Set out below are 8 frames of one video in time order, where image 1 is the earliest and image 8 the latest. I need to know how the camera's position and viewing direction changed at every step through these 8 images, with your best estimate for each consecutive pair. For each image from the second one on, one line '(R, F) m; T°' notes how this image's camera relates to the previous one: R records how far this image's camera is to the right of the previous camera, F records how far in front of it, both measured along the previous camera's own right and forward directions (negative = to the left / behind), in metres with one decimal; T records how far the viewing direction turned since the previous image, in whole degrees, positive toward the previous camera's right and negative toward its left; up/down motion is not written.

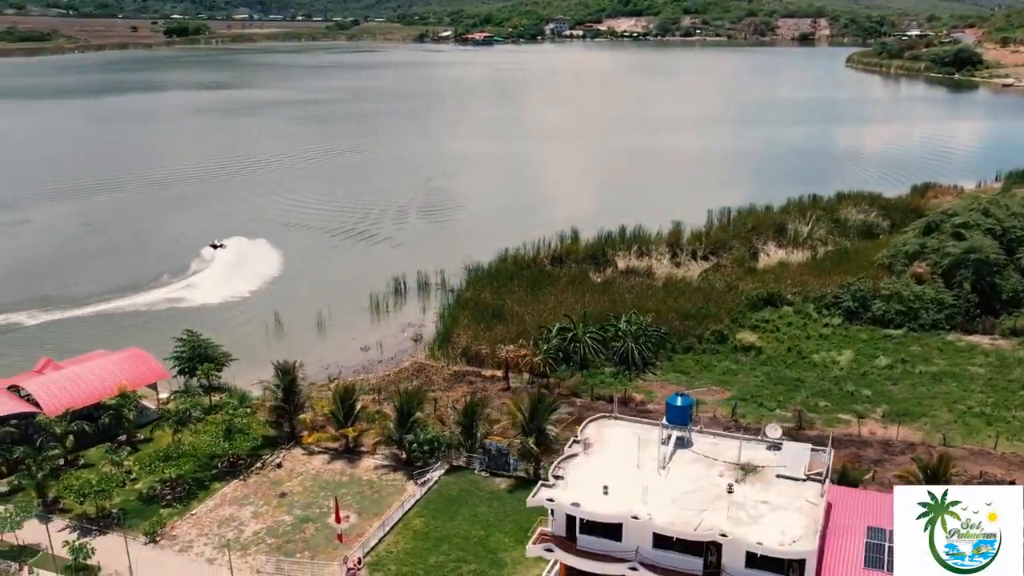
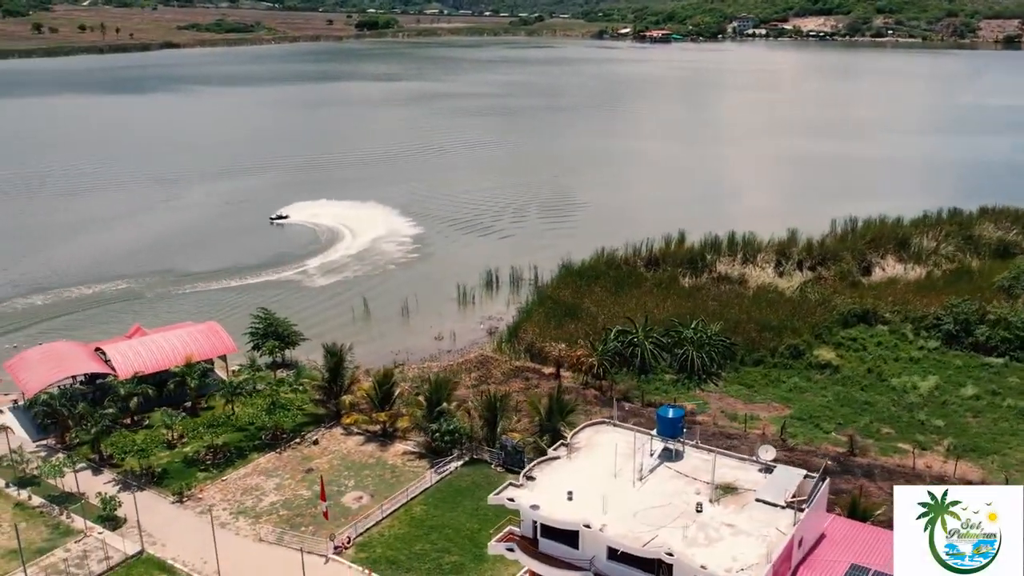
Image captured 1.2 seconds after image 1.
(+4.8, +0.5) m; -11°
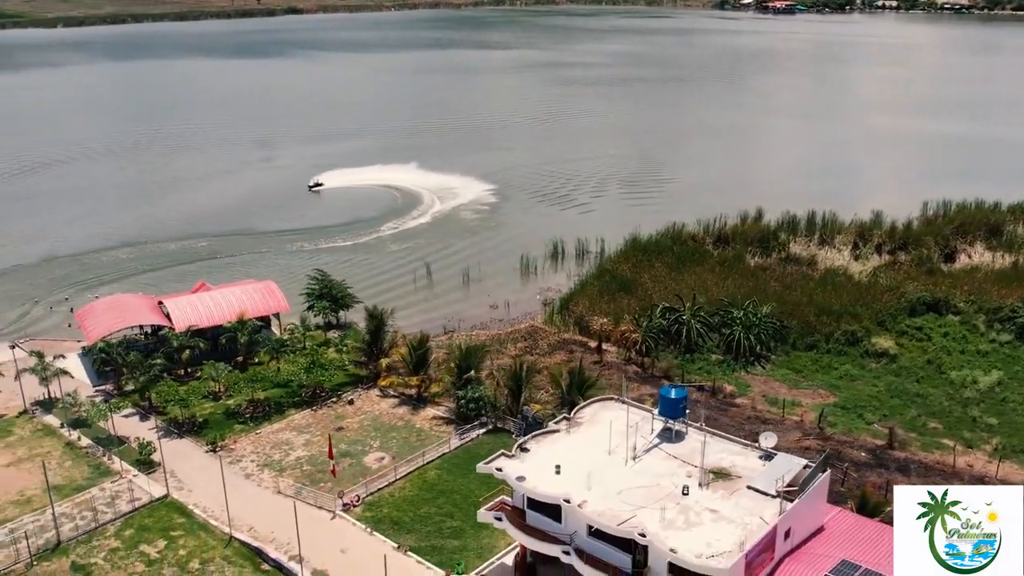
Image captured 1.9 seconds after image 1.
(+2.8, +0.2) m; -7°
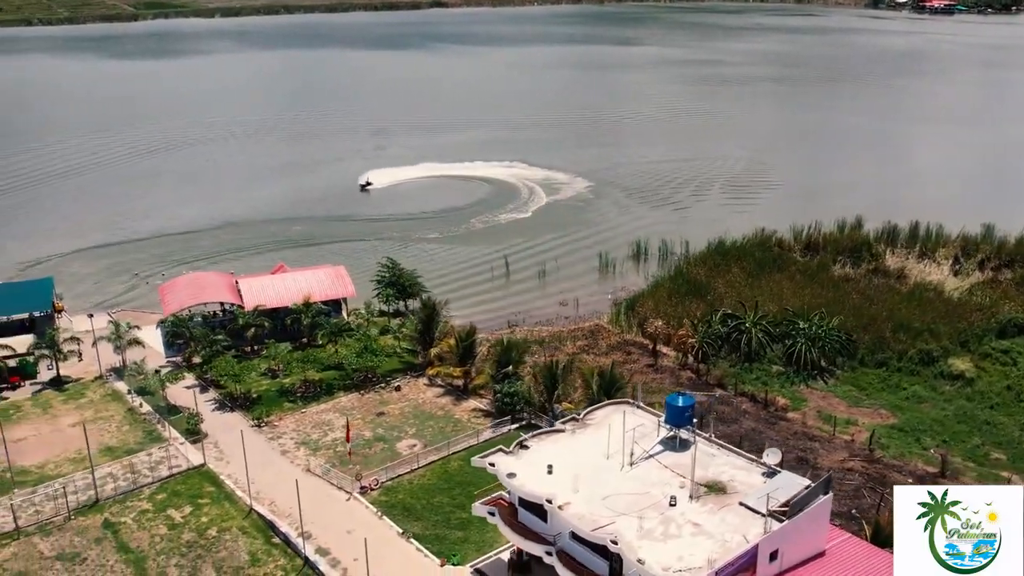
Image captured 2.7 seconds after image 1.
(+3.2, +0.3) m; -8°
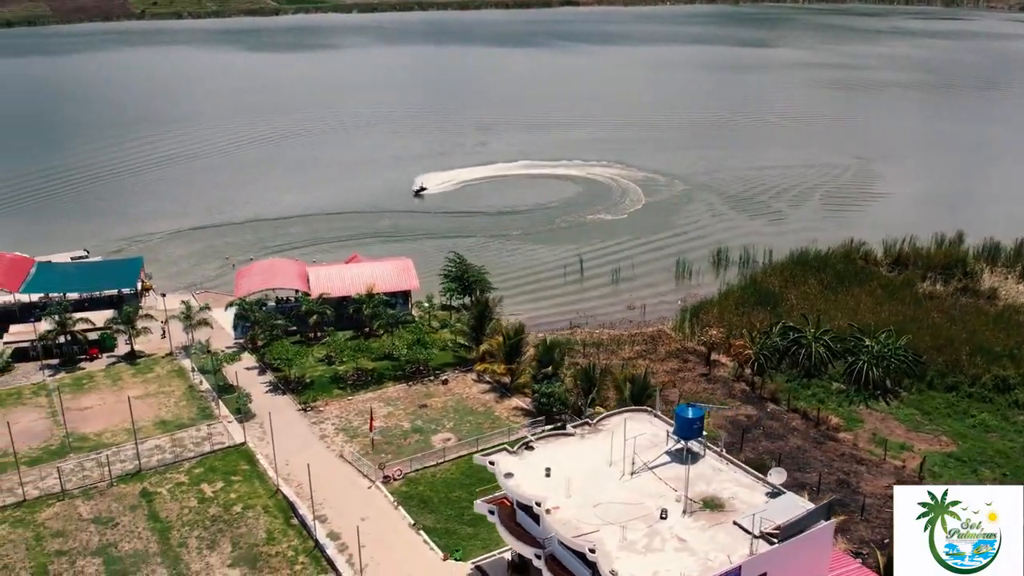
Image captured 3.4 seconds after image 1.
(+2.8, +0.2) m; -8°
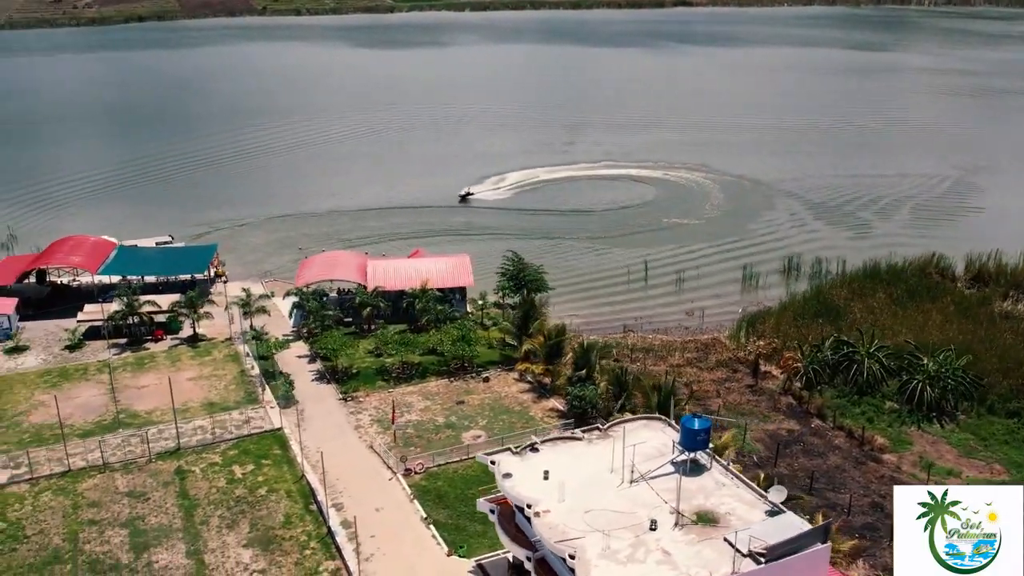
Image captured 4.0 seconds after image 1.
(+2.4, +0.2) m; -6°
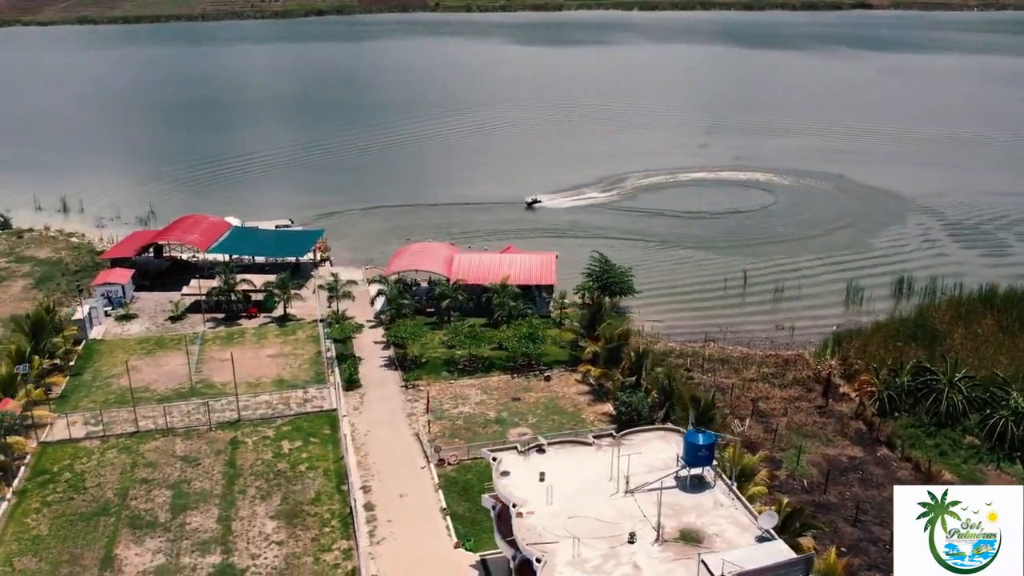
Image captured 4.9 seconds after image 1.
(+3.5, +0.3) m; -10°
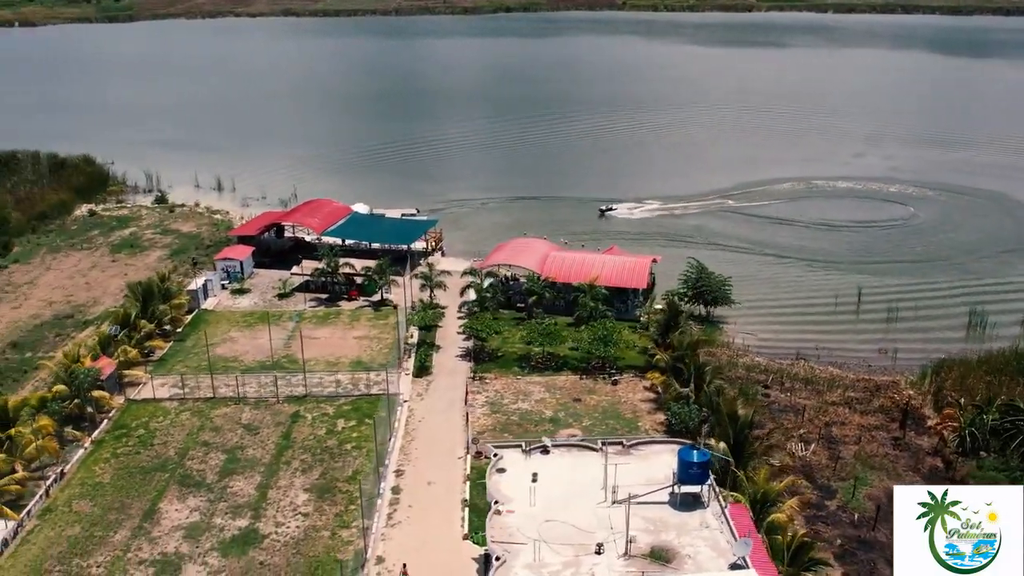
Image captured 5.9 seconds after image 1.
(+4.0, +0.4) m; -11°
